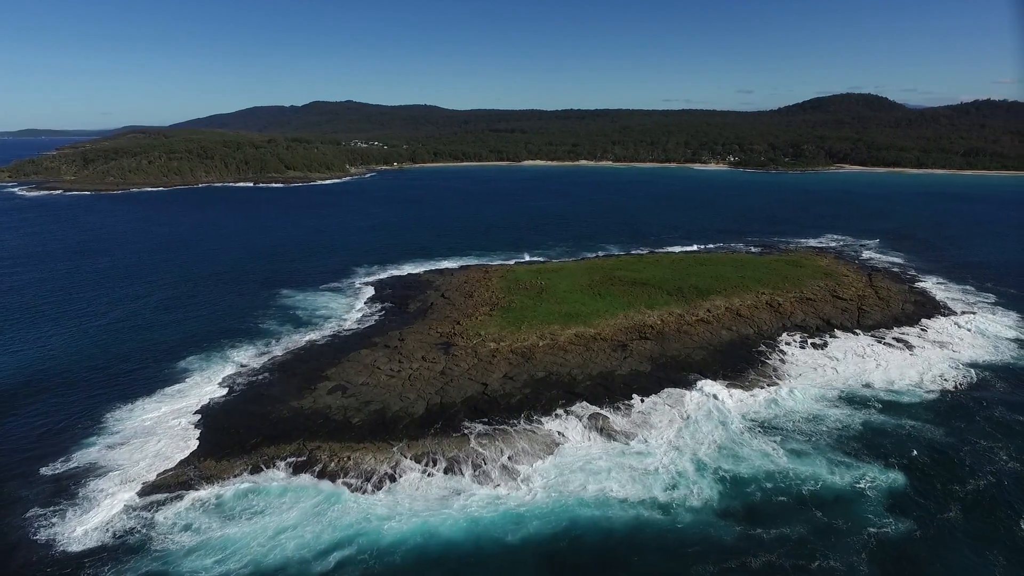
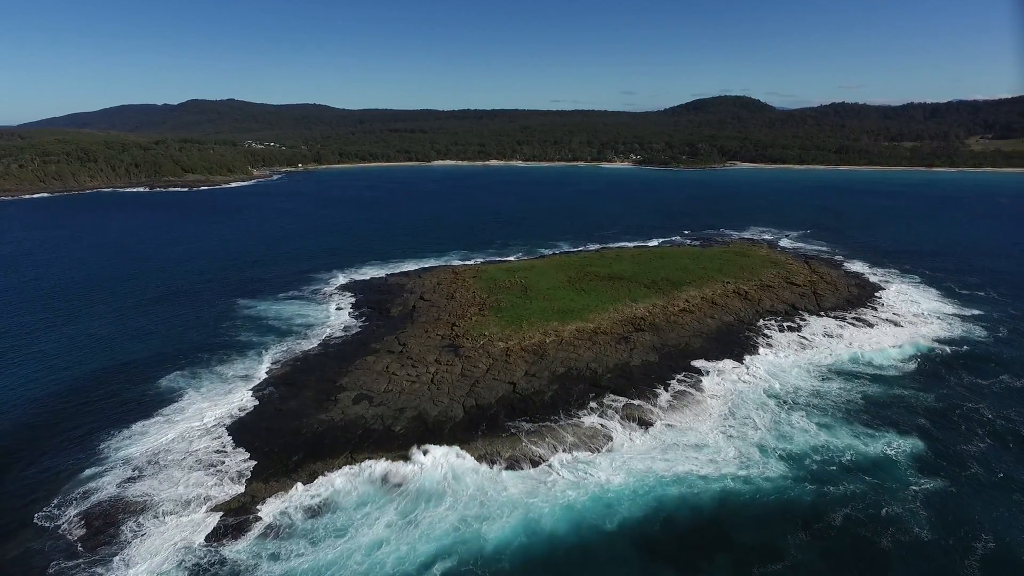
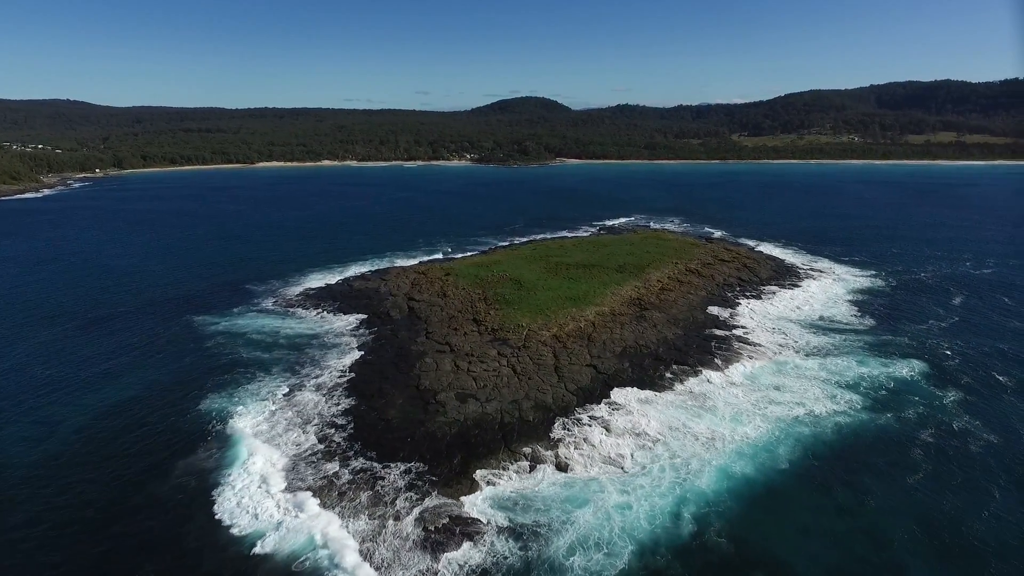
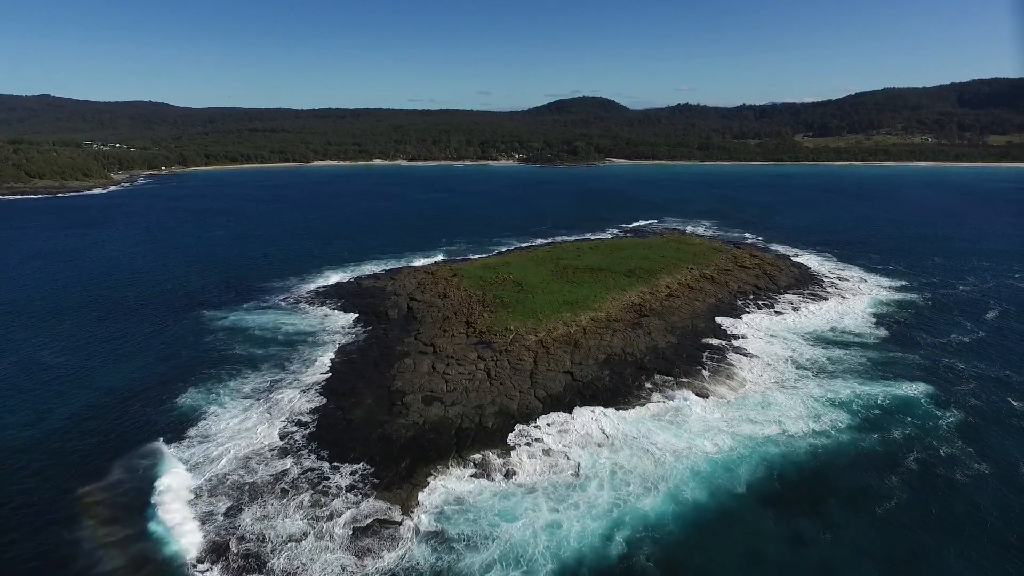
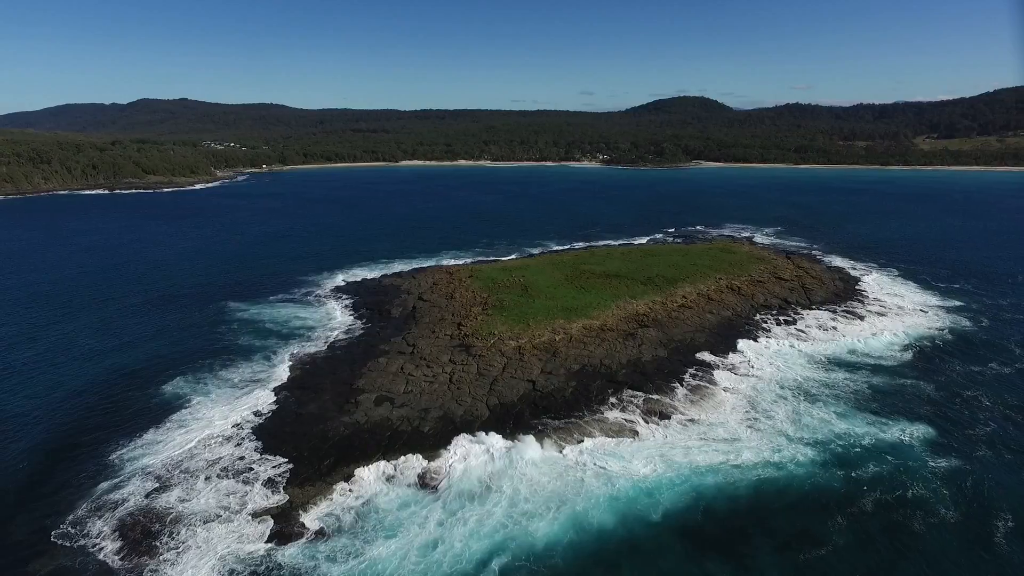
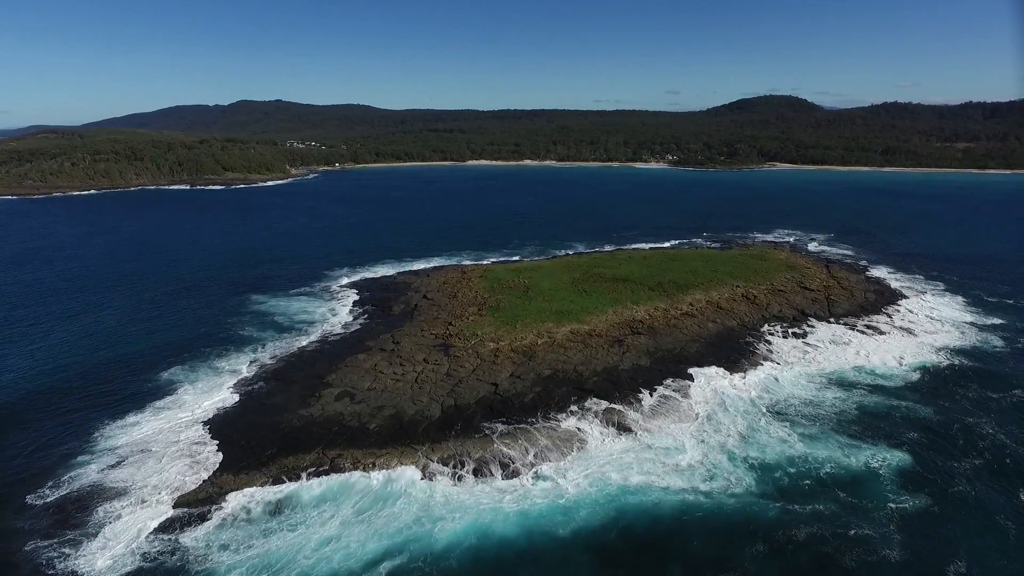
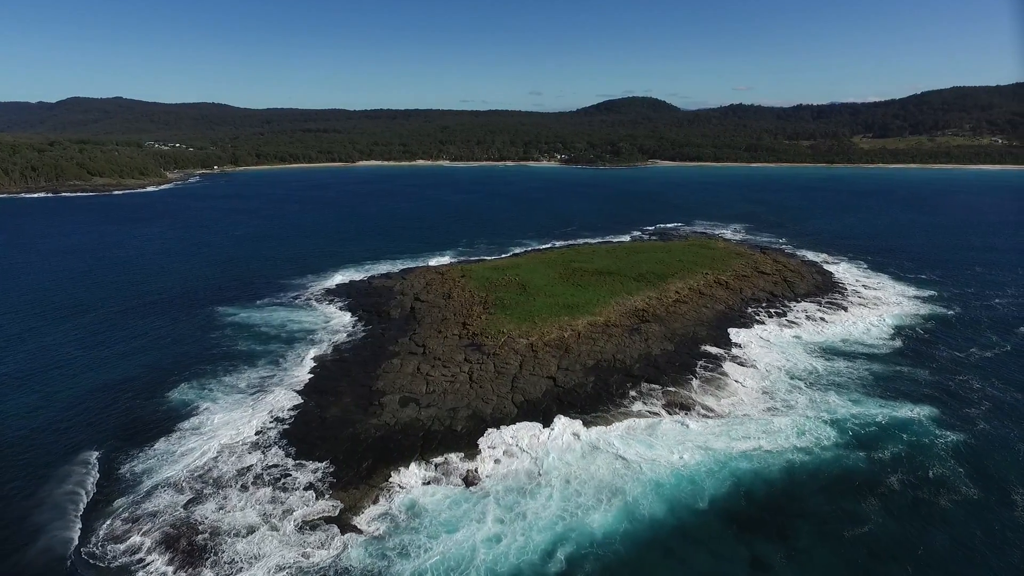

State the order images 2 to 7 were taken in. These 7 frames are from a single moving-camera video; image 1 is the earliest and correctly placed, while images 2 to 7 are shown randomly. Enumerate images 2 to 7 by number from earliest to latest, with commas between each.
6, 2, 5, 7, 4, 3
